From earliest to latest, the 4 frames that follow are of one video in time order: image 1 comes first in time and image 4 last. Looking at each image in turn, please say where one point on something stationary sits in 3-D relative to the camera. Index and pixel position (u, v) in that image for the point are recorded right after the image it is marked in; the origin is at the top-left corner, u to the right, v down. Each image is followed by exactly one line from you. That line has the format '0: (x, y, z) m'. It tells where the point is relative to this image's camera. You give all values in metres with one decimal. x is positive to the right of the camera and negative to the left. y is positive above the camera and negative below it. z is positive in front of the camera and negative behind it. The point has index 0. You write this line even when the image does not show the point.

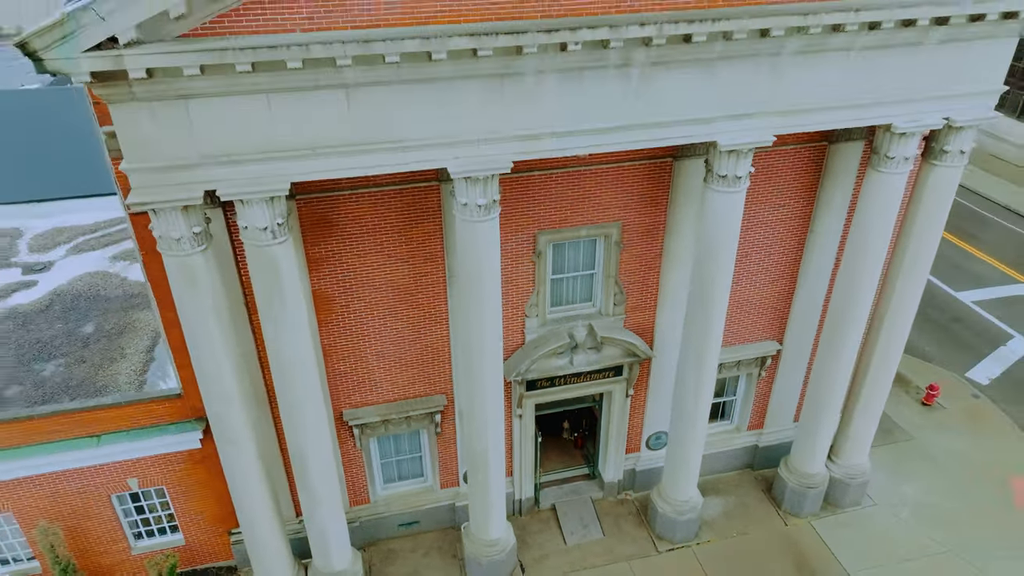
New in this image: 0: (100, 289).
0: (-10.1, 0.0, +17.4) m
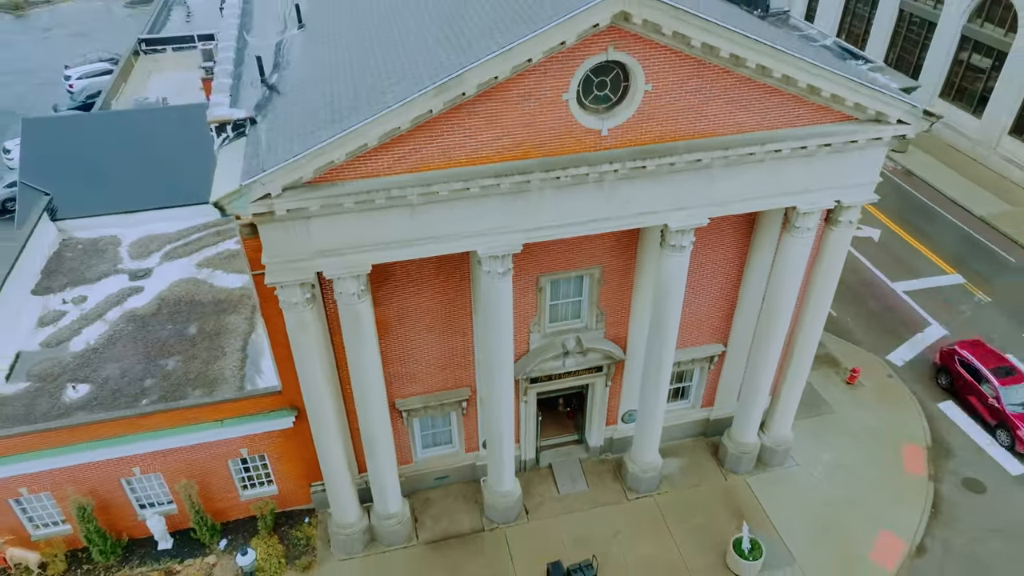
0: (-9.9, -0.1, +22.1) m
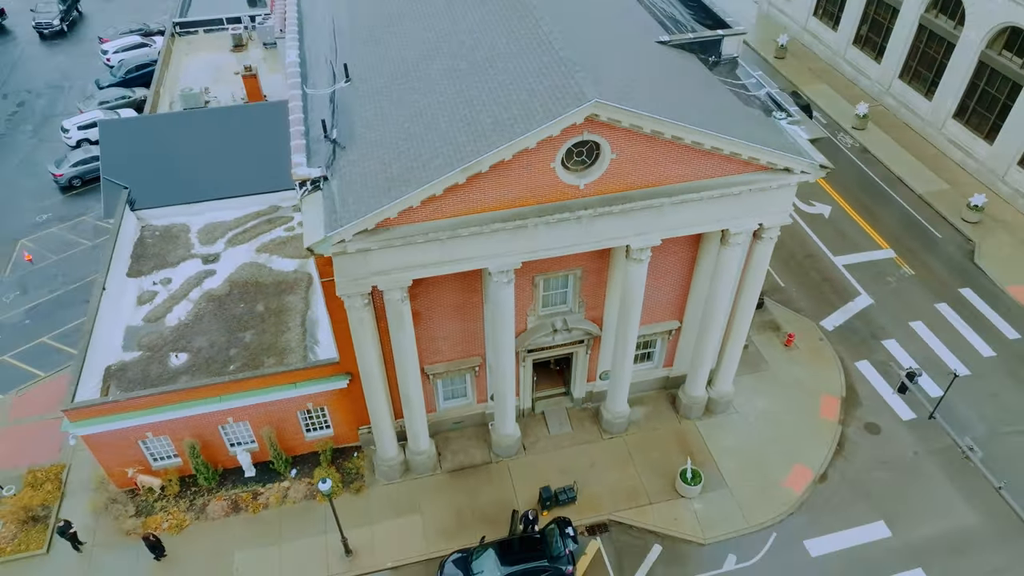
0: (-9.8, +0.5, +27.4) m
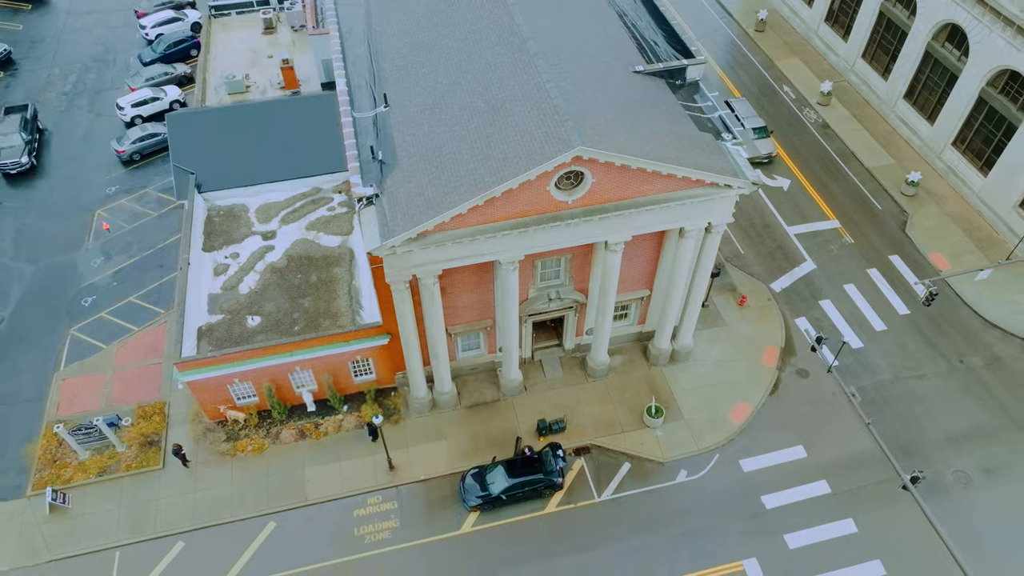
0: (-9.6, +1.8, +33.7) m
